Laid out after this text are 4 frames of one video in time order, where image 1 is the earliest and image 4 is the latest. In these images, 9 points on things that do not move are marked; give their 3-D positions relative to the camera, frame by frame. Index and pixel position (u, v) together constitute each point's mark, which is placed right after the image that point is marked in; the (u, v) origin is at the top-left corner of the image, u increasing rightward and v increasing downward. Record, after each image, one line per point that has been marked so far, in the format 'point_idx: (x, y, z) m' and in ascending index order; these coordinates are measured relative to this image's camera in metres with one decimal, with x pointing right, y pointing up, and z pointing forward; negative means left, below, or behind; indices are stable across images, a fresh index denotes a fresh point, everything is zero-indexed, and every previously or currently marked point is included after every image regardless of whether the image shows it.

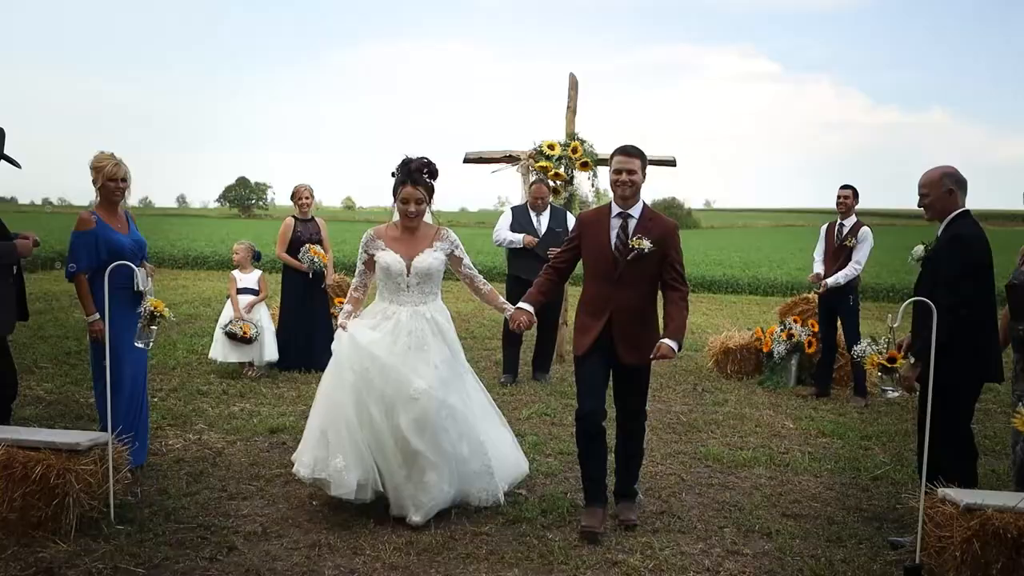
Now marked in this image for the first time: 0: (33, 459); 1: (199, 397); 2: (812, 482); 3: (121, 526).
0: (-2.3, -0.8, +3.8) m
1: (-2.7, -0.9, +6.7) m
2: (+2.0, -1.3, +5.2) m
3: (-2.0, -1.2, +4.0) m
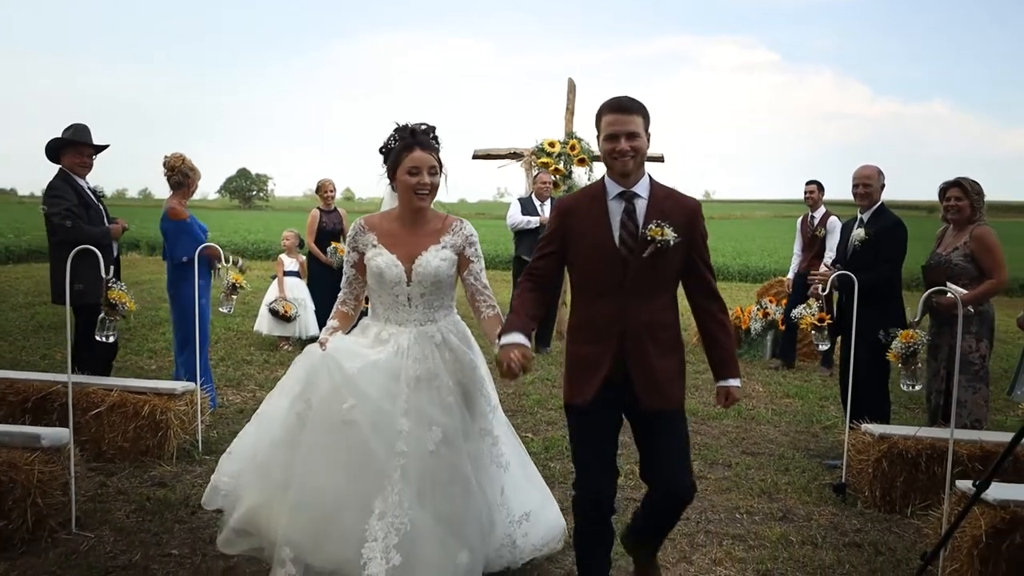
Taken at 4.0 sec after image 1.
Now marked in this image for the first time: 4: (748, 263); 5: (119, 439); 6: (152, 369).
0: (-2.3, -0.7, +4.8) m
1: (-2.6, -0.8, +7.7) m
2: (+2.1, -1.1, +6.2) m
3: (-1.9, -1.1, +5.0) m
4: (+5.2, +0.5, +17.1) m
5: (-2.4, -0.9, +4.8) m
6: (-3.4, -0.8, +7.5) m
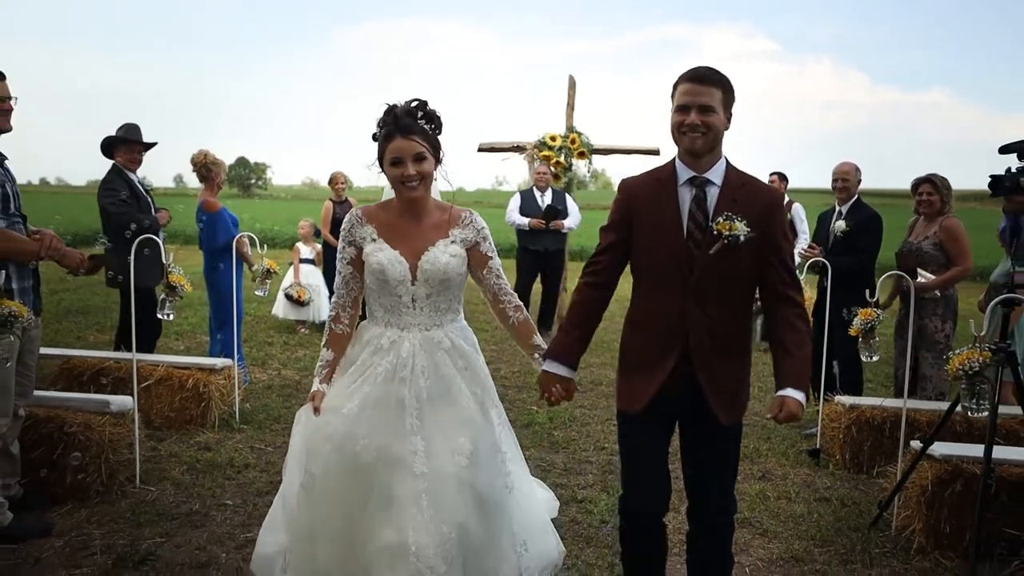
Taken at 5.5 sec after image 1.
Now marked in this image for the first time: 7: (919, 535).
0: (-2.2, -0.6, +5.3) m
1: (-2.6, -0.6, +8.2) m
2: (+2.1, -1.0, +6.7) m
3: (-1.9, -1.0, +5.5) m
4: (+5.2, +0.8, +17.7) m
5: (-2.3, -0.8, +5.3) m
6: (-3.4, -0.6, +8.0) m
7: (+2.0, -1.2, +3.8) m
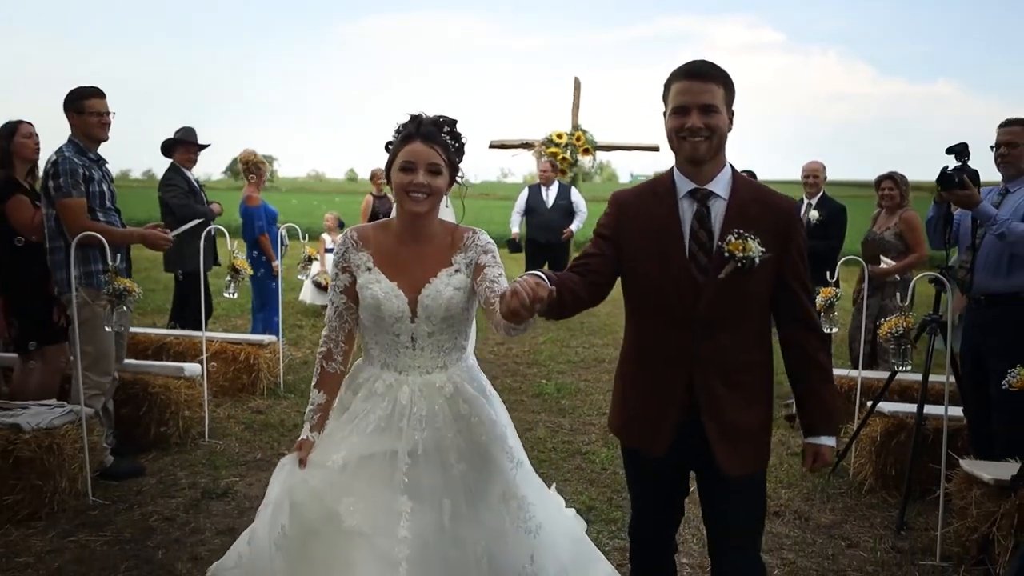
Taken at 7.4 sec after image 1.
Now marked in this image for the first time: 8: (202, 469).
0: (-2.1, -0.5, +6.1) m
1: (-2.4, -0.5, +8.9) m
2: (+2.2, -0.9, +7.4) m
3: (-1.8, -0.8, +6.3) m
4: (+5.4, +1.1, +18.3) m
5: (-2.2, -0.7, +6.0) m
6: (-3.3, -0.5, +8.7) m
7: (+2.1, -1.1, +4.5) m
8: (-1.8, -1.0, +4.5) m
